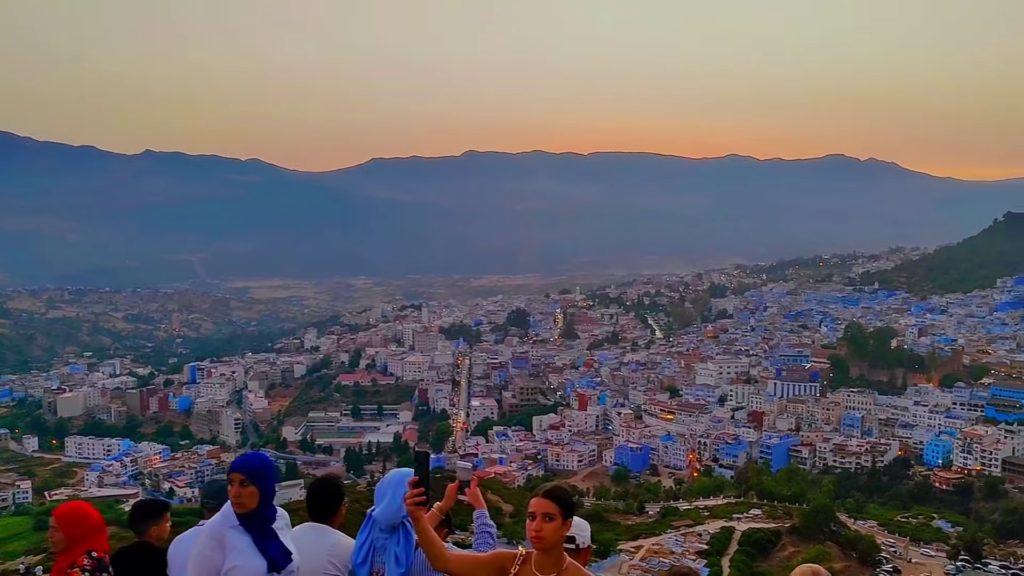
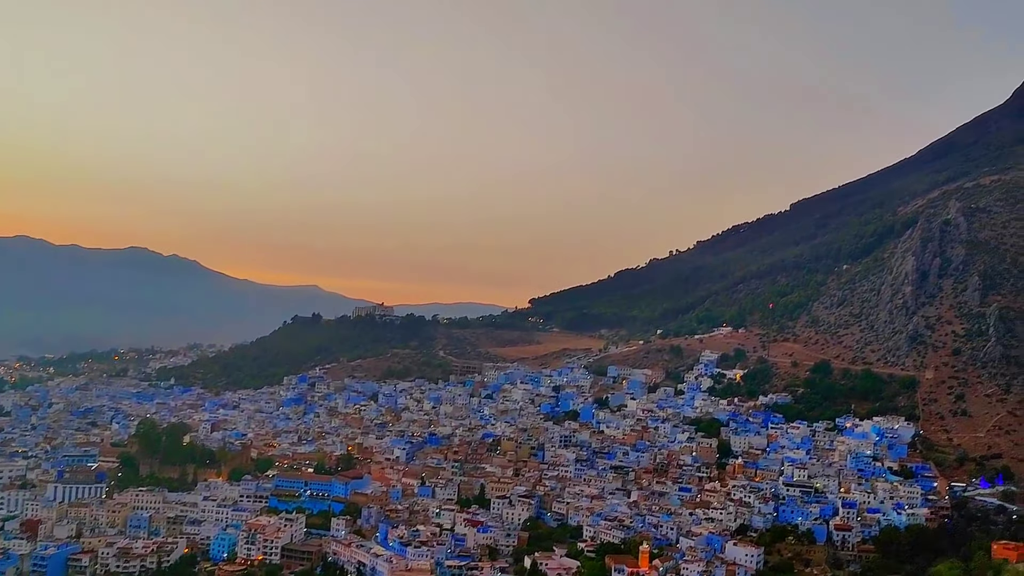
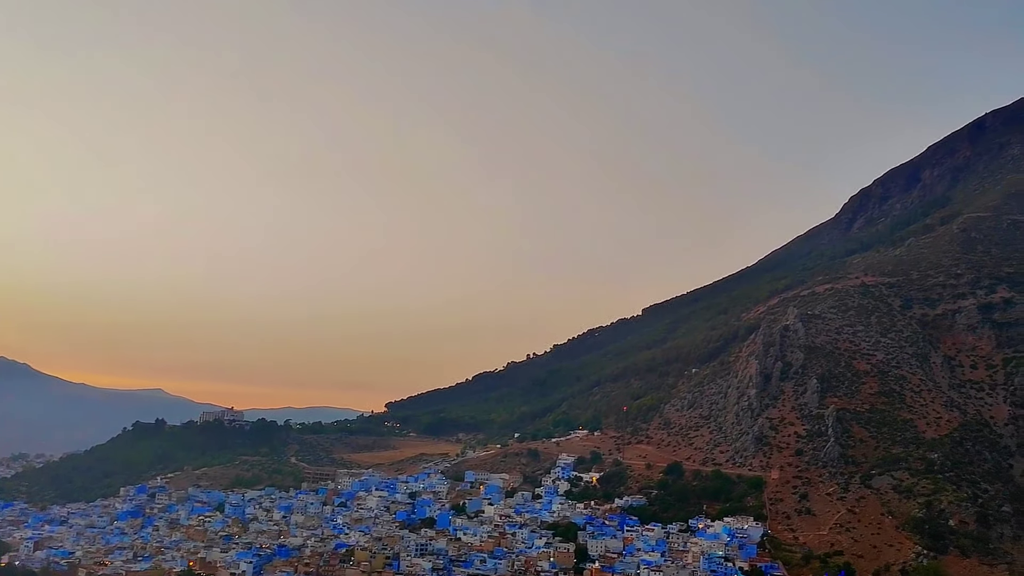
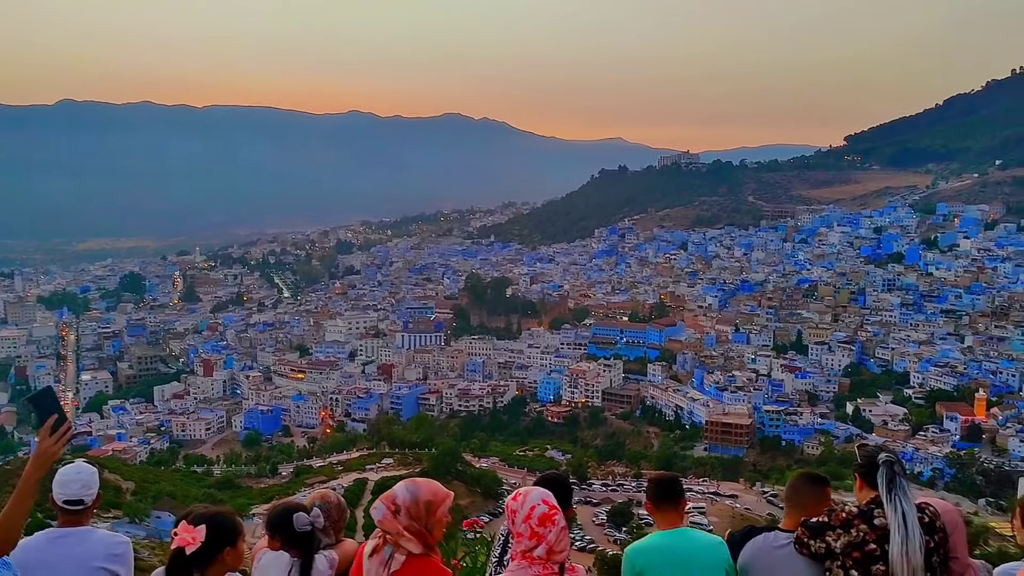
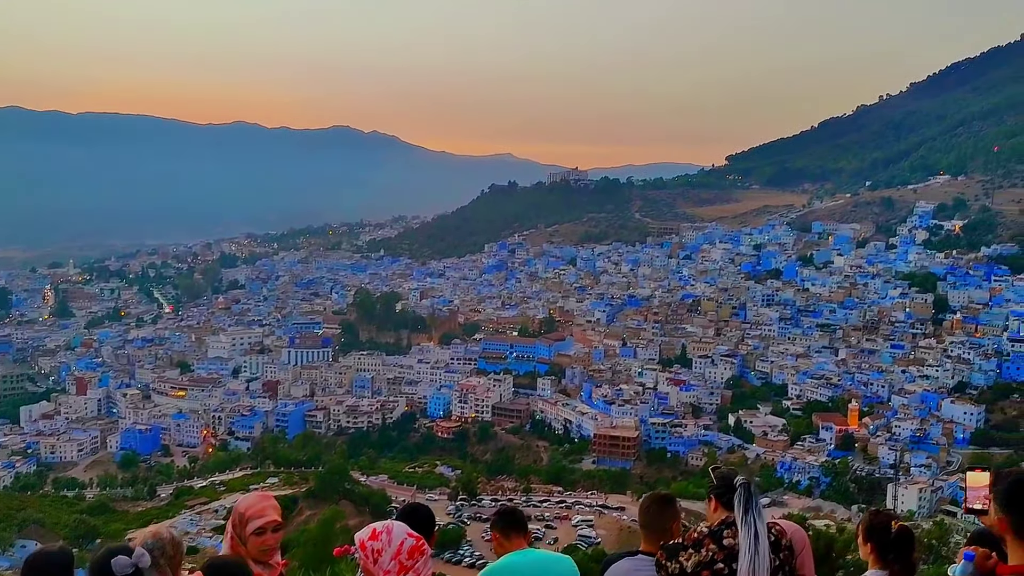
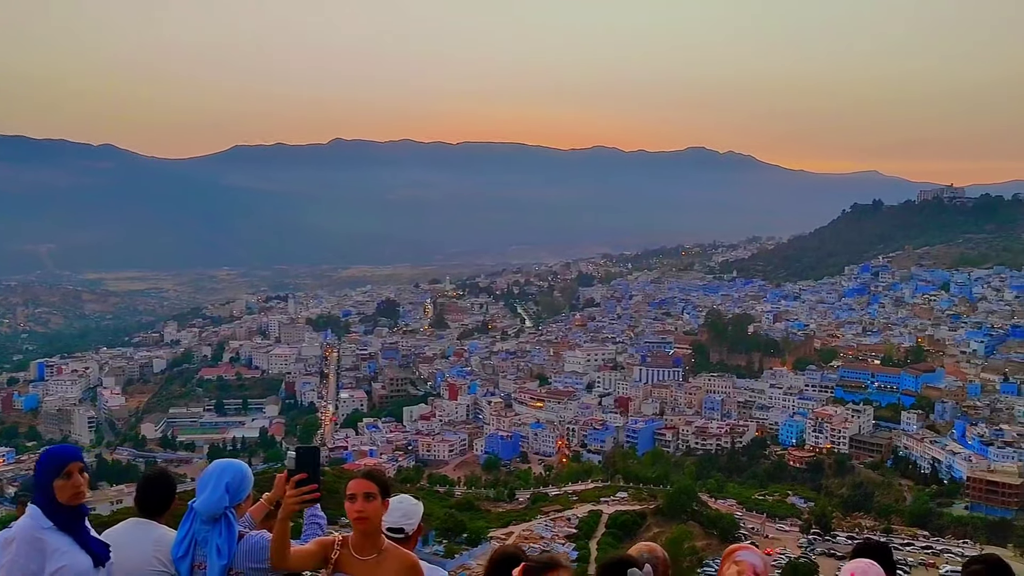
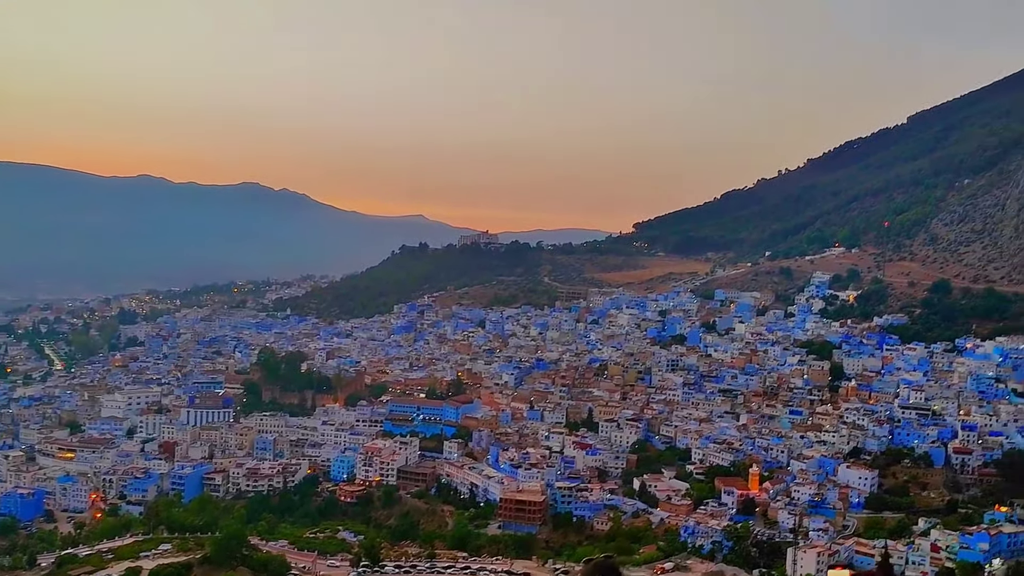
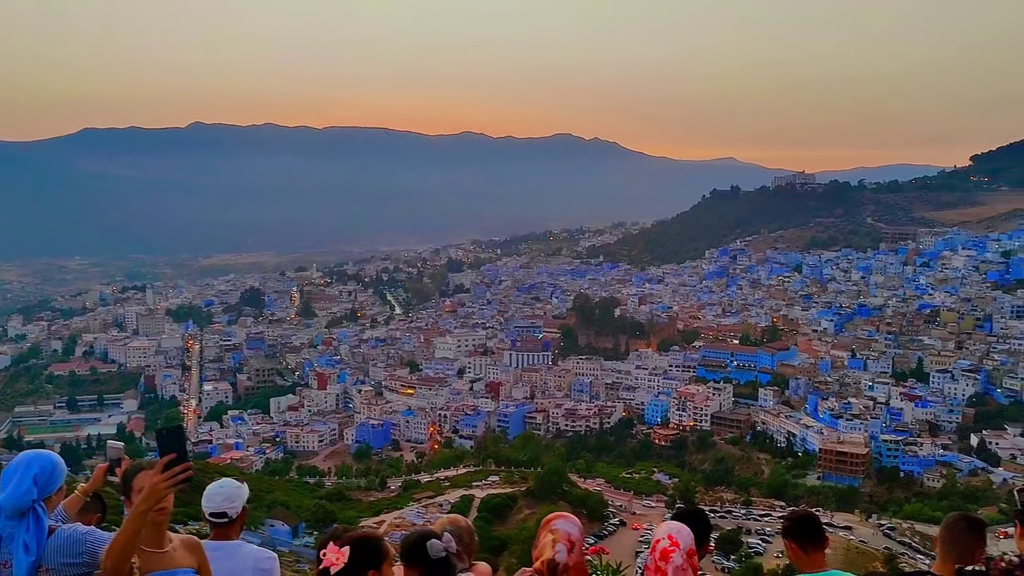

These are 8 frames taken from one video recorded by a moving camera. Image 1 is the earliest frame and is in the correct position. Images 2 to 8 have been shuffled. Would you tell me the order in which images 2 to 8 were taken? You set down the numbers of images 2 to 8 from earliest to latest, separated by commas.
6, 8, 4, 5, 7, 2, 3
